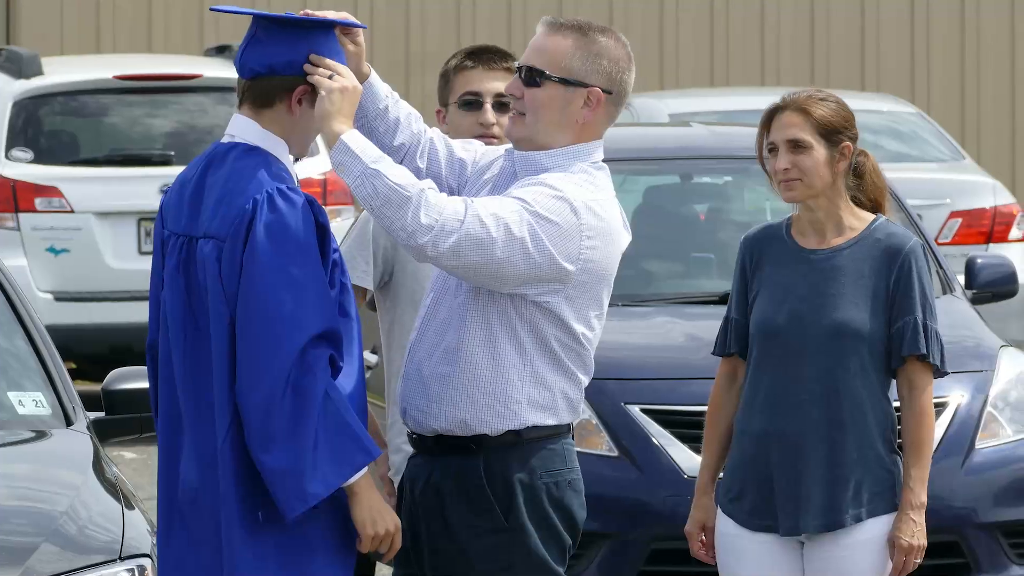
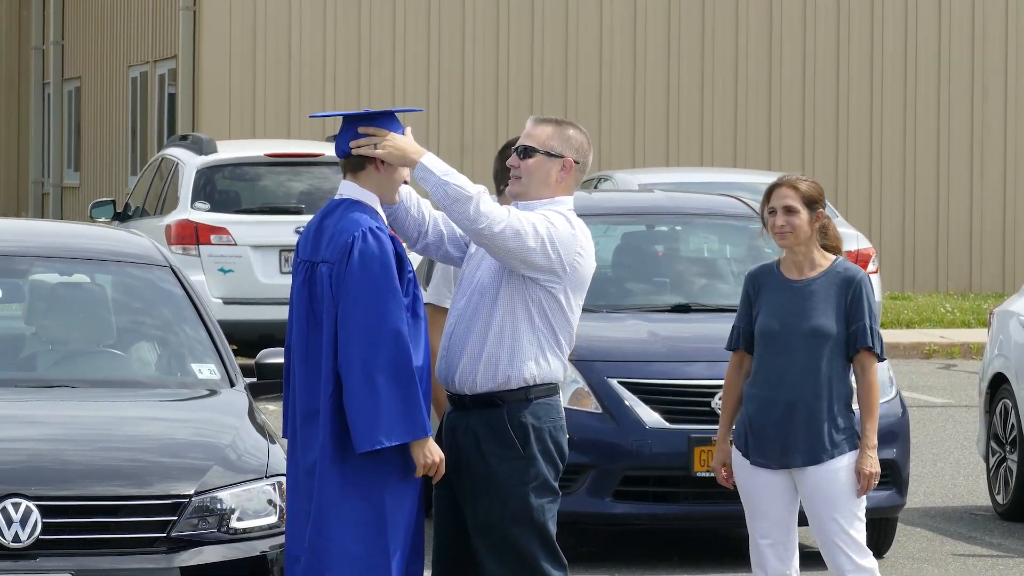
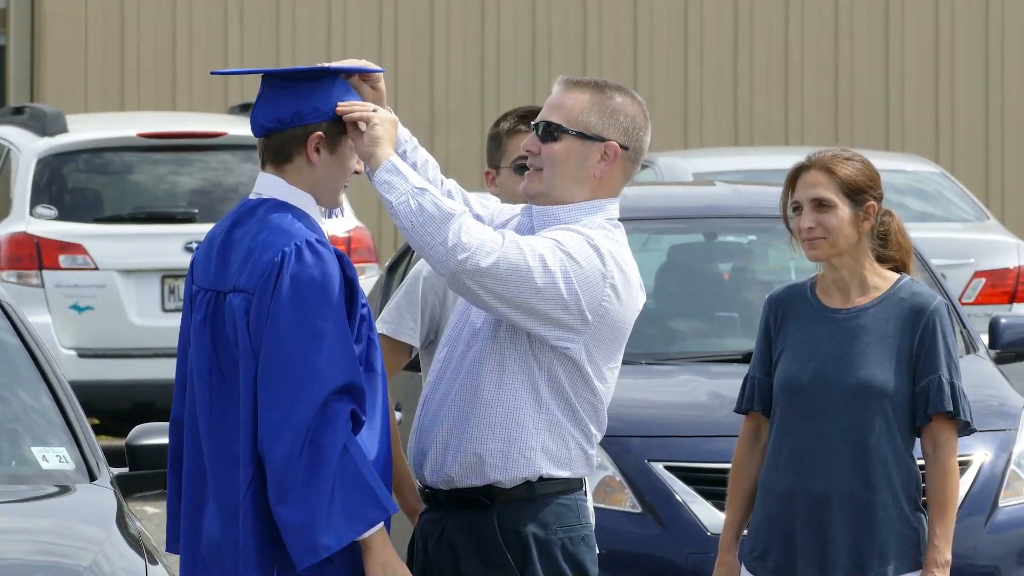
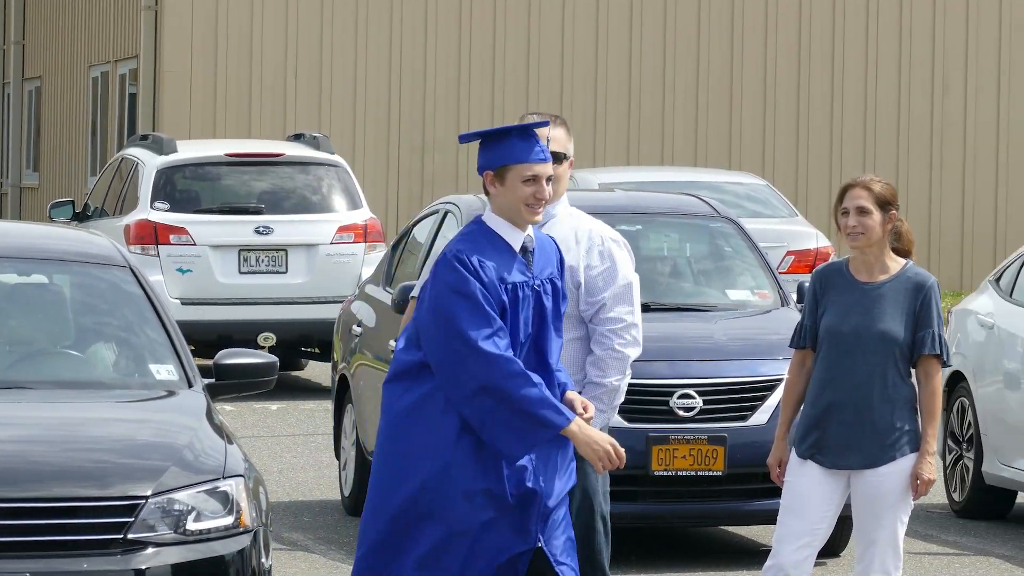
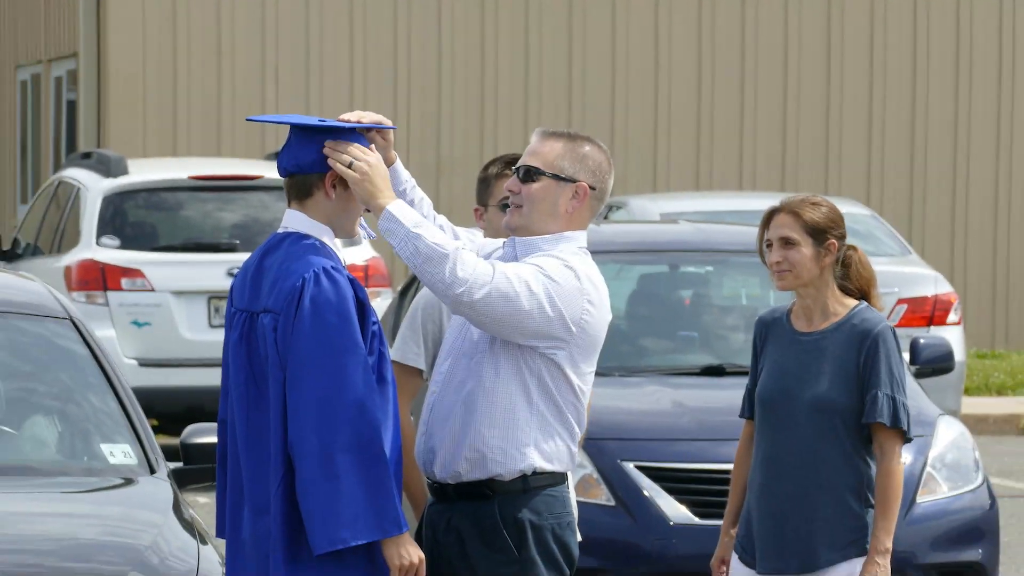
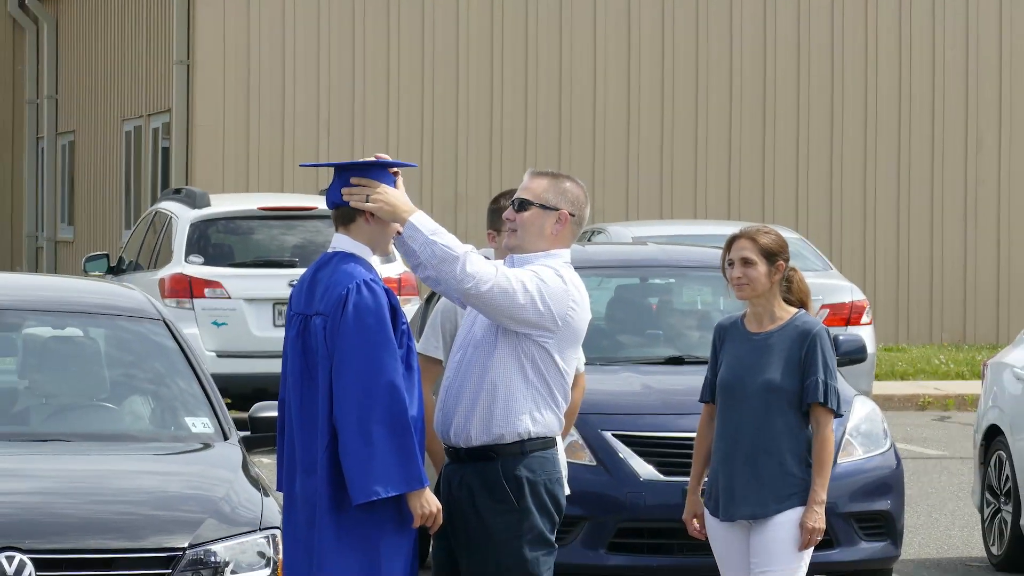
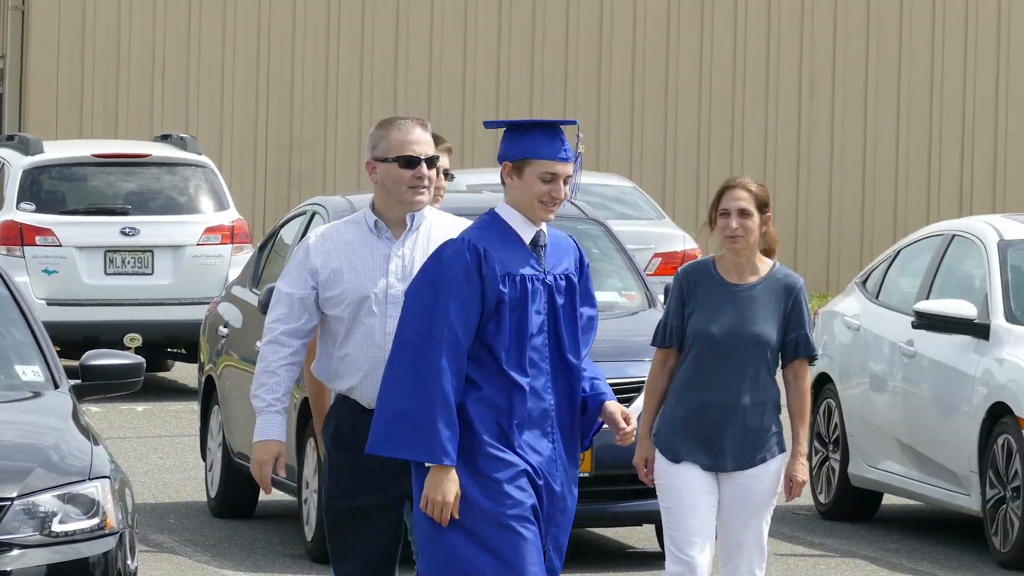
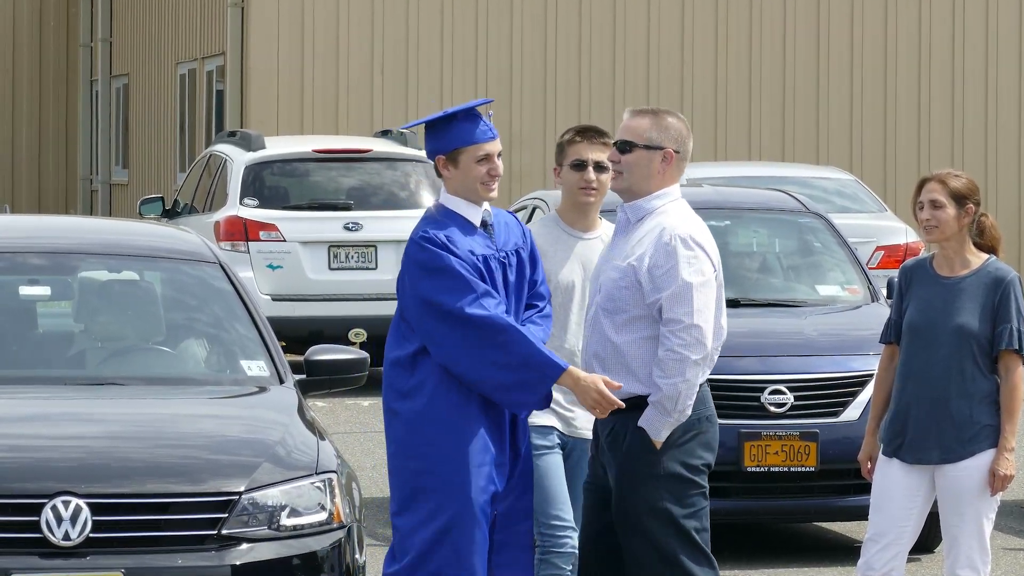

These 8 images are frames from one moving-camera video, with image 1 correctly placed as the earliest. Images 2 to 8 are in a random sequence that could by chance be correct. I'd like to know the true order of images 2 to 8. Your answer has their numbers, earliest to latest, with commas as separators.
3, 5, 6, 2, 8, 4, 7
